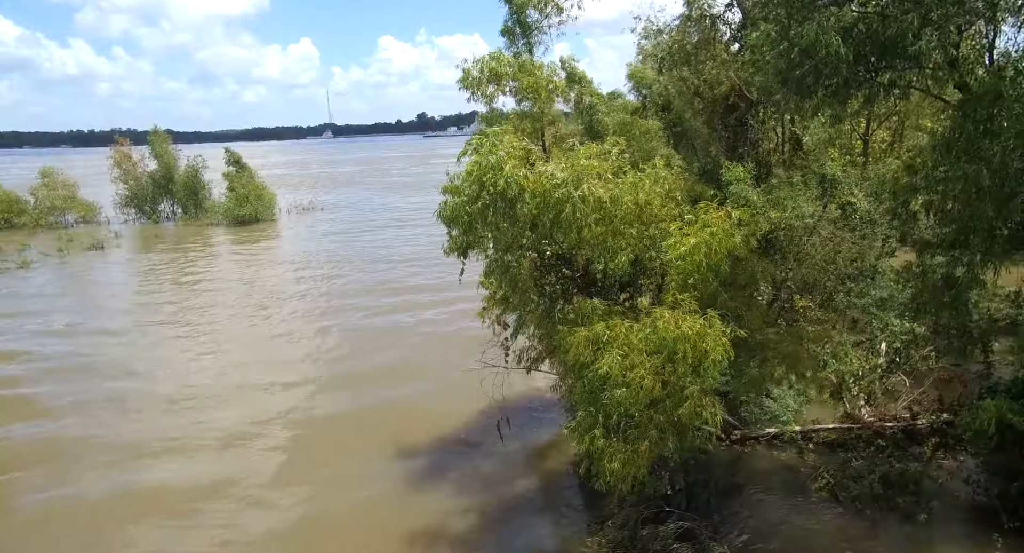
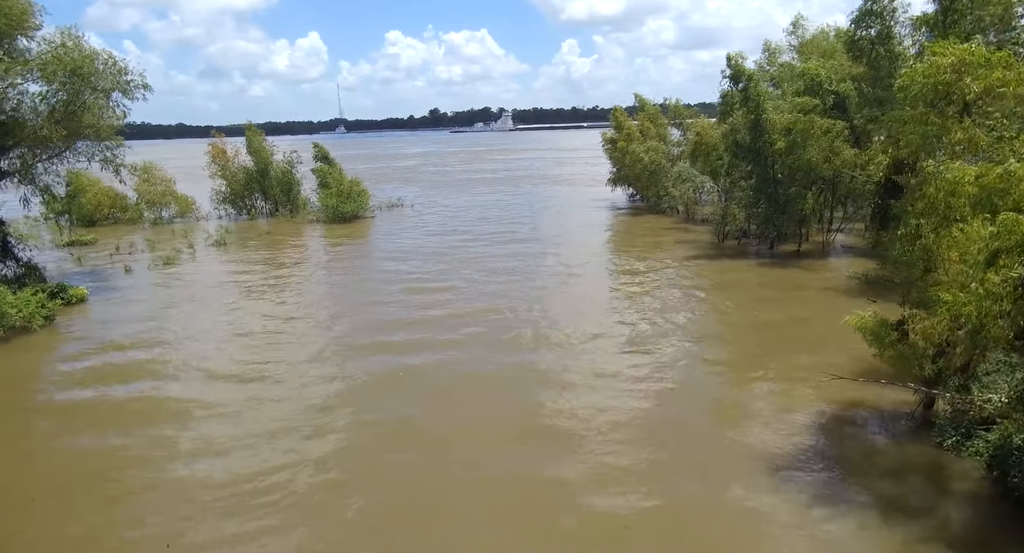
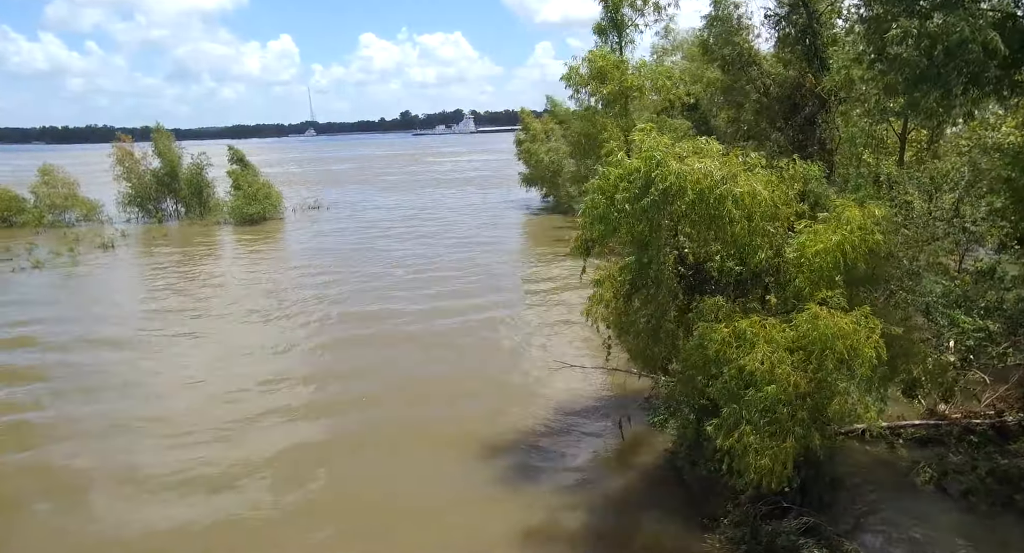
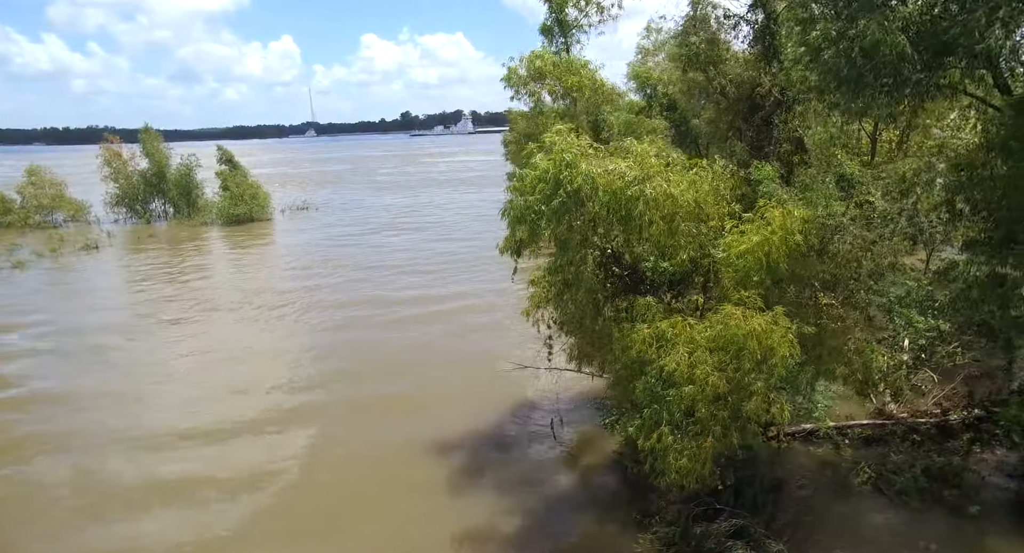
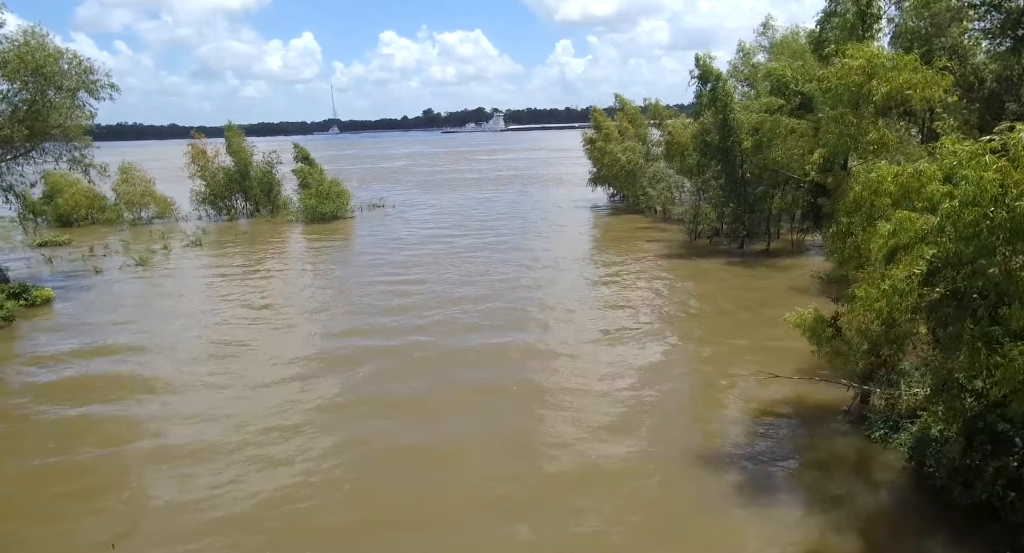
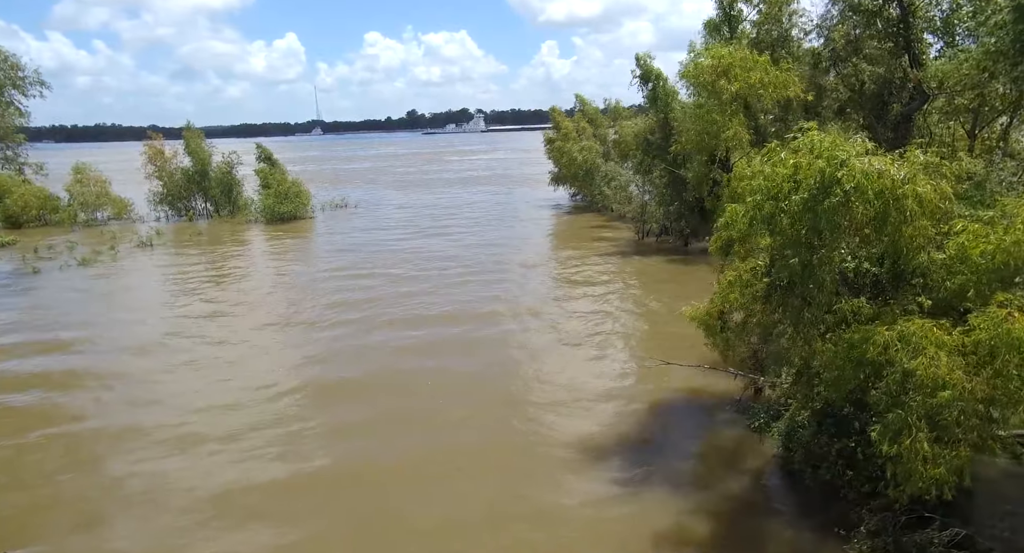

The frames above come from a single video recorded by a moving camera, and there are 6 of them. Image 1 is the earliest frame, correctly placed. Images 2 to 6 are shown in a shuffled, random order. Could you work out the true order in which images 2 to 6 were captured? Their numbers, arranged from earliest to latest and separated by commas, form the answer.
4, 3, 6, 5, 2
